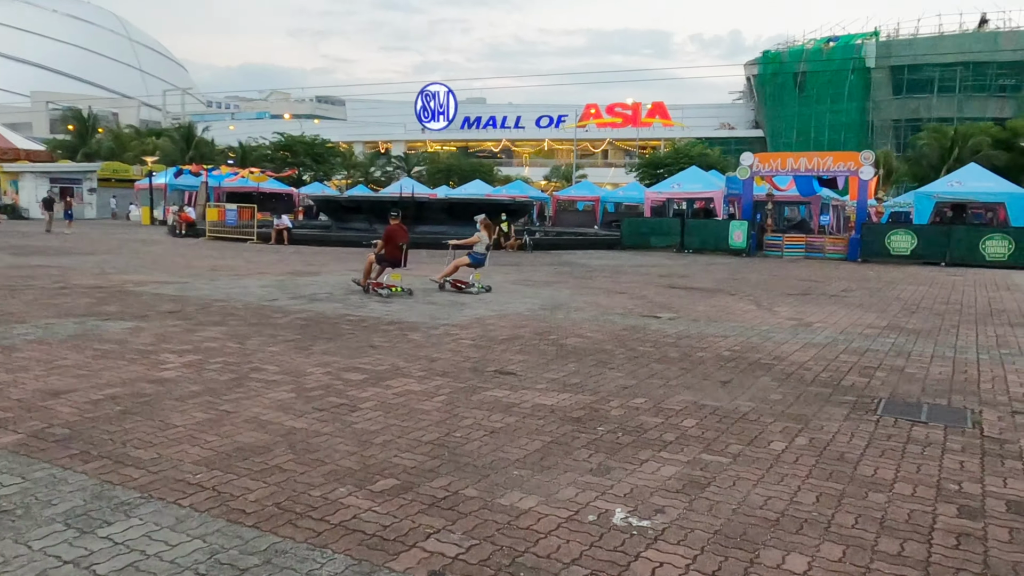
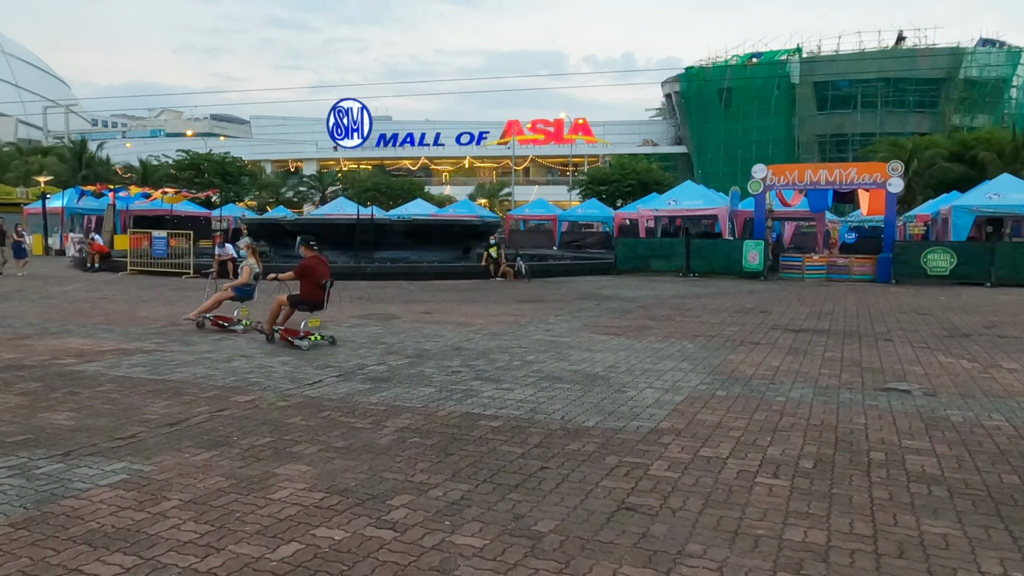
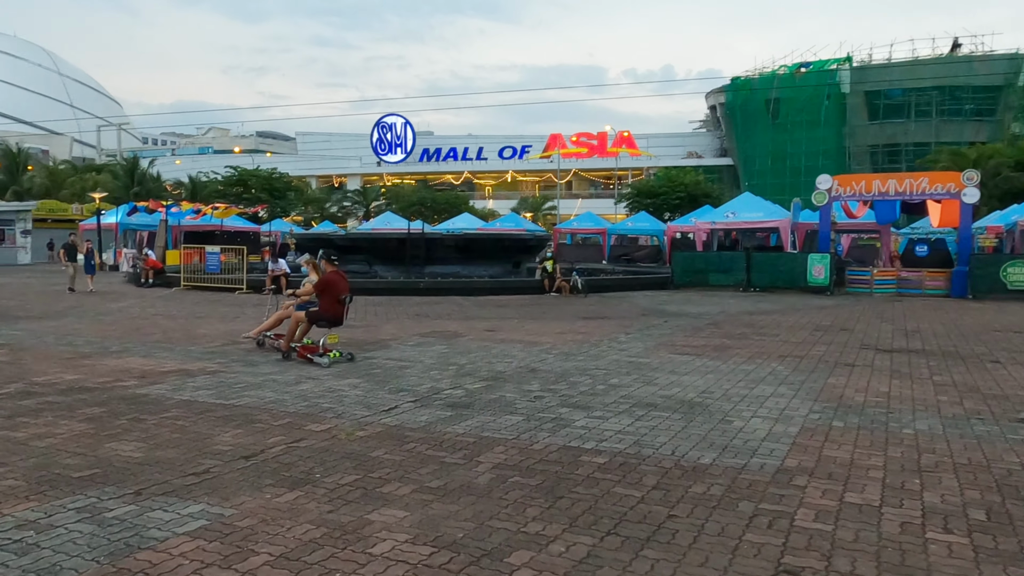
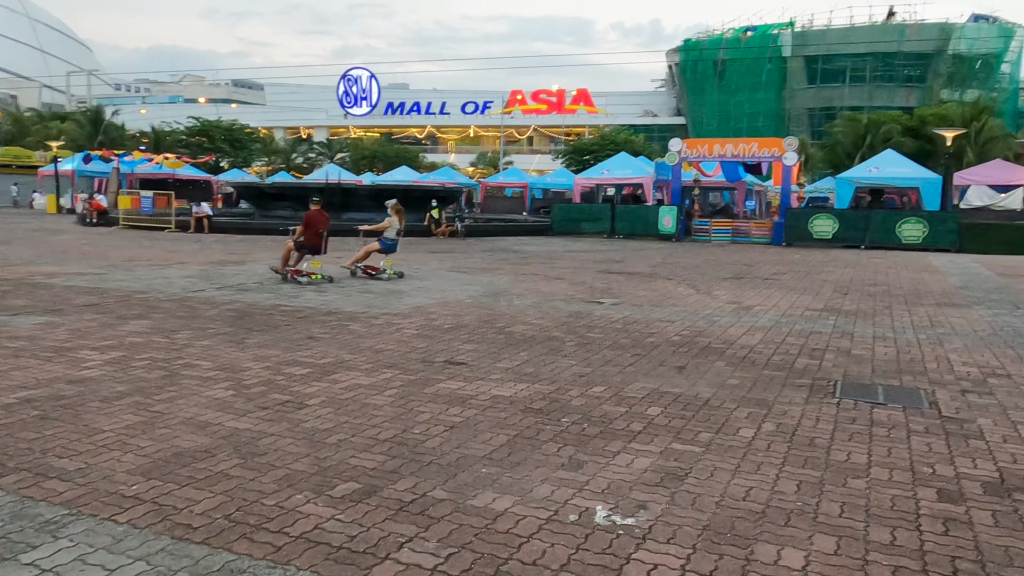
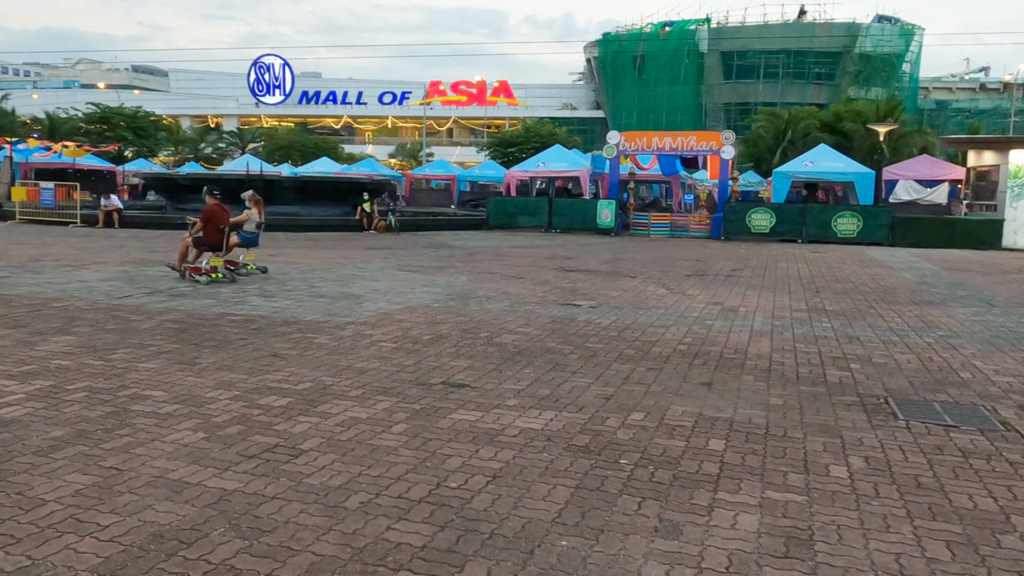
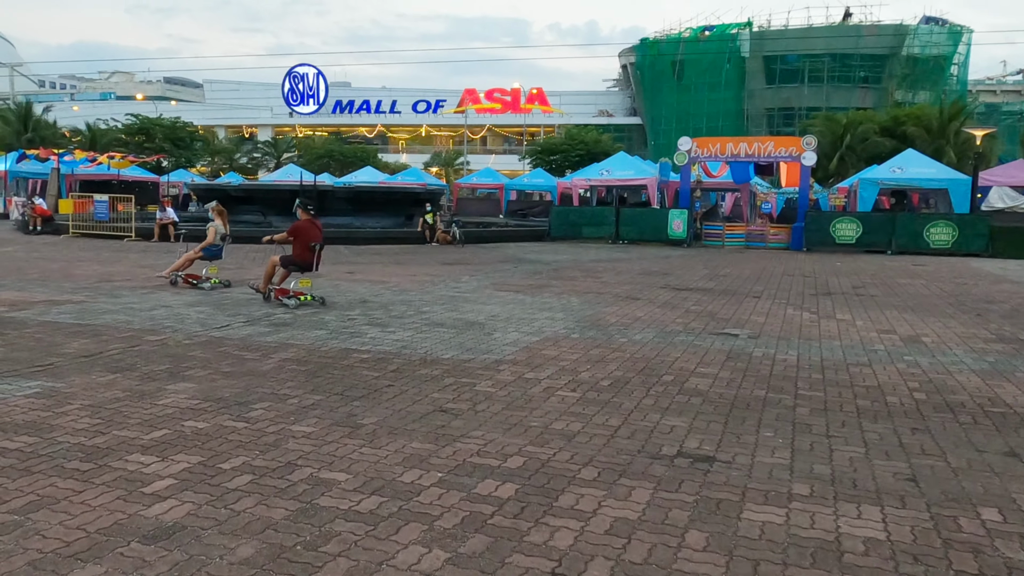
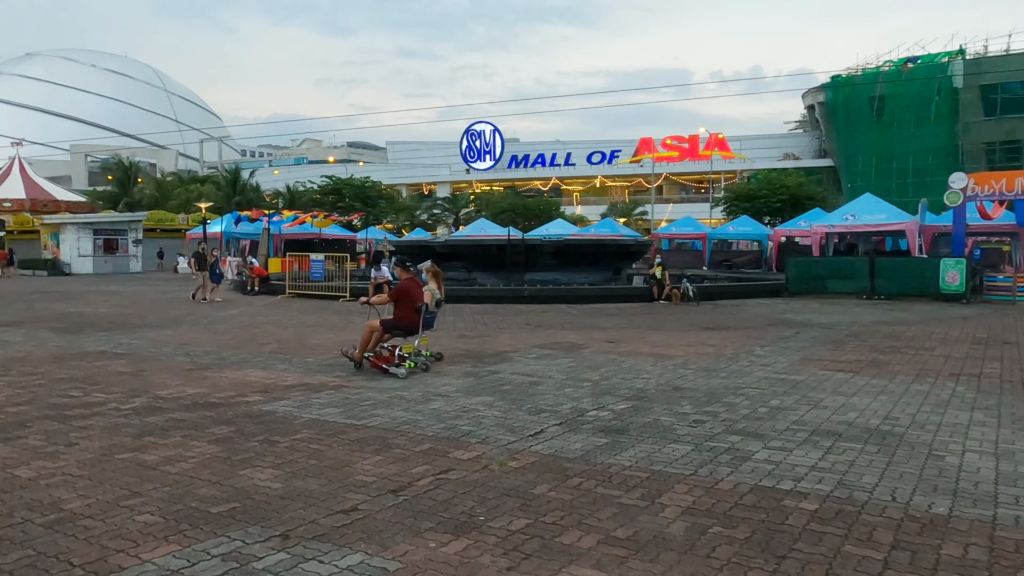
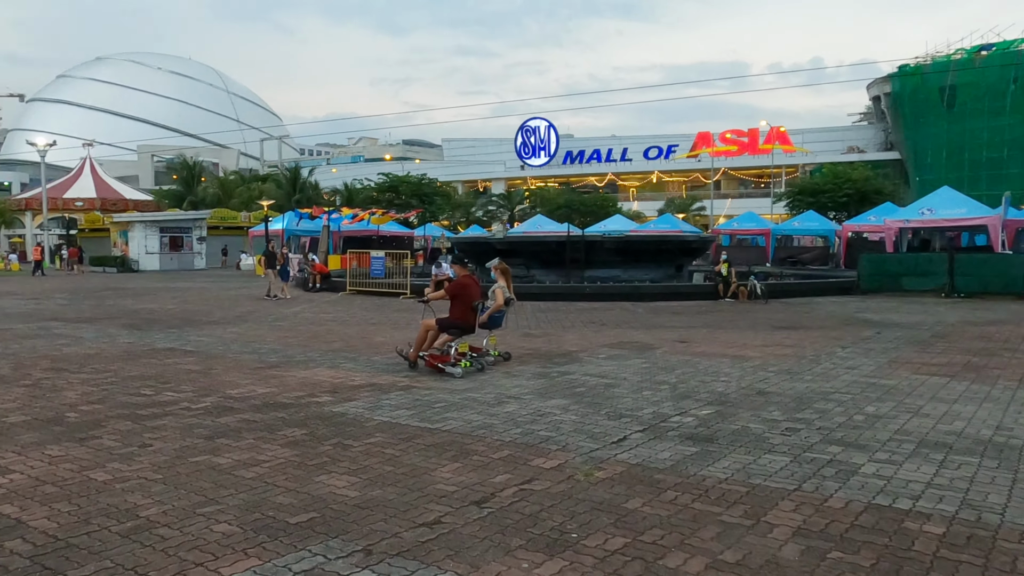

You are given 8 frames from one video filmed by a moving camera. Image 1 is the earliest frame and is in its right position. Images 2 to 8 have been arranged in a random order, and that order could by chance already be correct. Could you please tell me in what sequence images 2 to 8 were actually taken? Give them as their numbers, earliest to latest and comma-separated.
4, 5, 6, 2, 3, 7, 8
